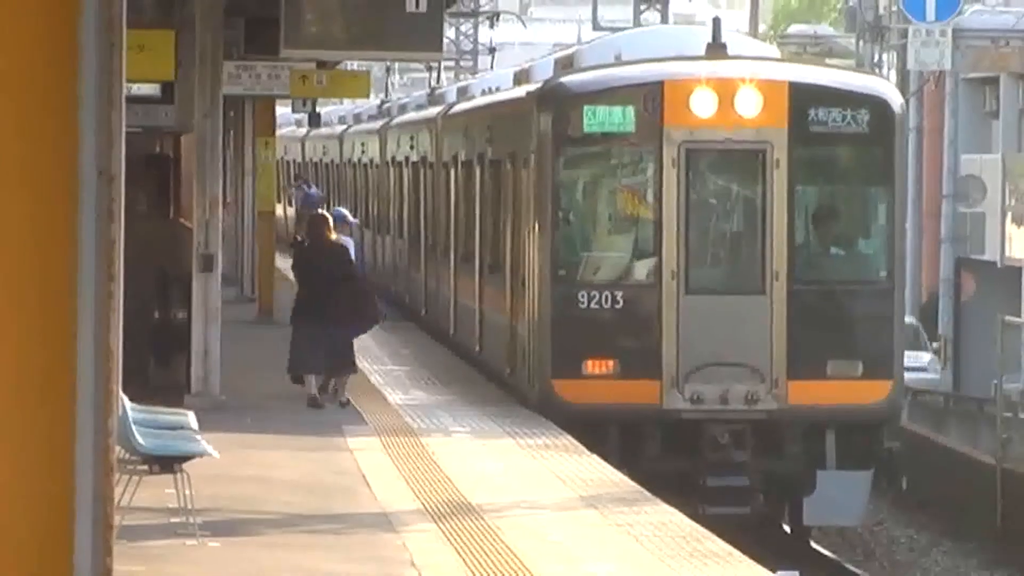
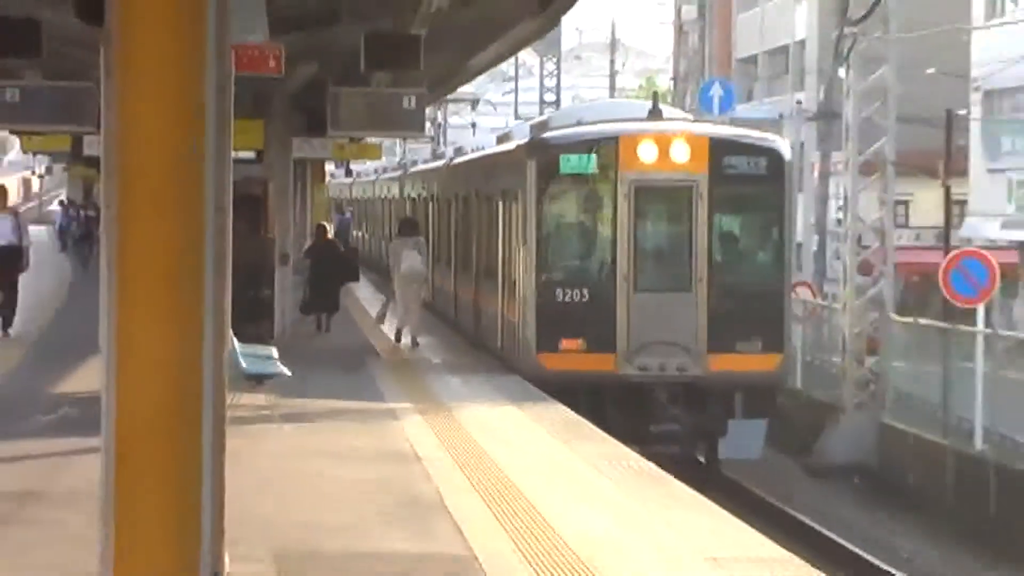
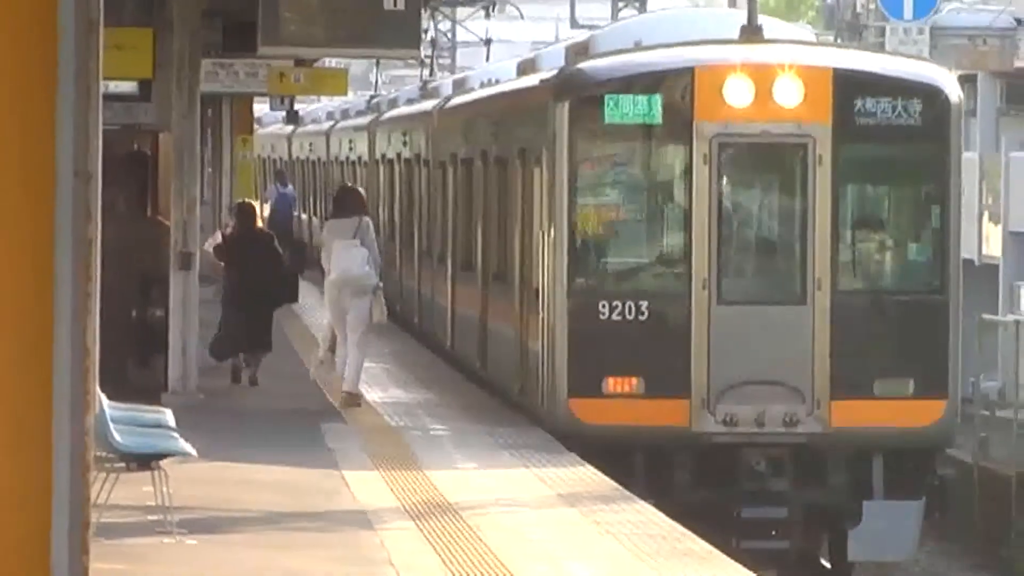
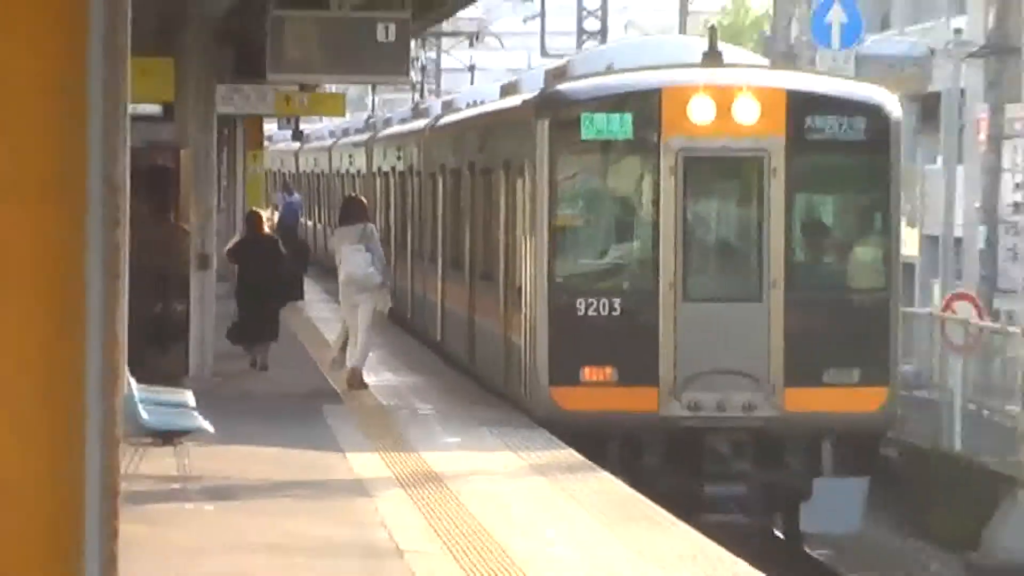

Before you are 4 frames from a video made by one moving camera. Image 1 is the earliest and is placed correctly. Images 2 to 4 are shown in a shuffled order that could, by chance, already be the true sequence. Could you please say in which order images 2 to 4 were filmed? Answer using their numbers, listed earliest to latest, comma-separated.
3, 4, 2
